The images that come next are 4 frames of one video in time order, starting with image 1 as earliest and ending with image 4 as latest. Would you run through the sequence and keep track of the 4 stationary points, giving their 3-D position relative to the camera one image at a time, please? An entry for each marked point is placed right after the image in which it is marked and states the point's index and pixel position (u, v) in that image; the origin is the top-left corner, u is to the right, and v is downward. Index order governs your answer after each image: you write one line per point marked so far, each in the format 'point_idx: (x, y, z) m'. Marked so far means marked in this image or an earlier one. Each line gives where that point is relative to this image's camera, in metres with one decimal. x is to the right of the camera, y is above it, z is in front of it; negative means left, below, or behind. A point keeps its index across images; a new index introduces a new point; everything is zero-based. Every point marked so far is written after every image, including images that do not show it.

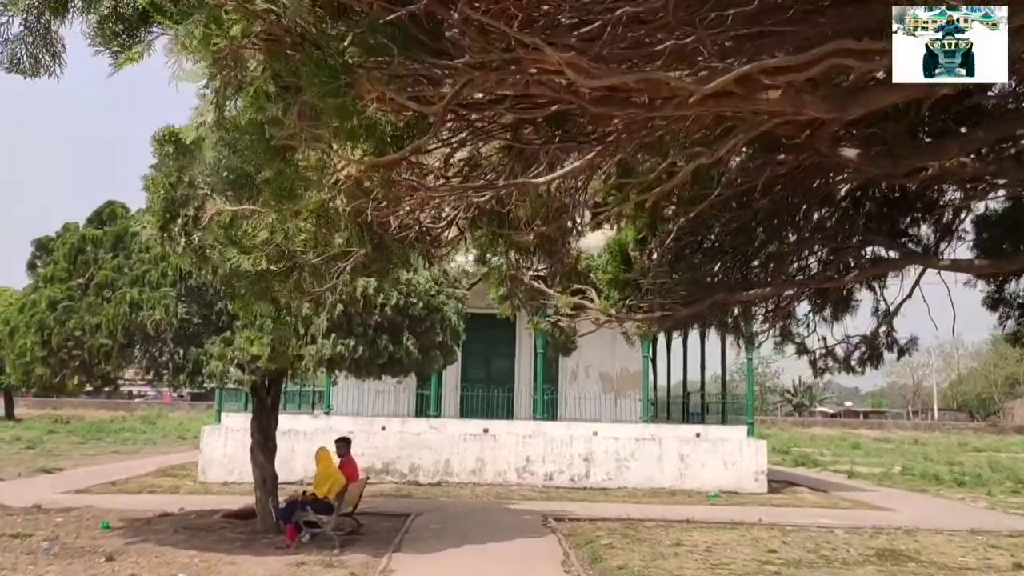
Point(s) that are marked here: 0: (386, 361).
0: (-1.4, -0.8, +10.1) m
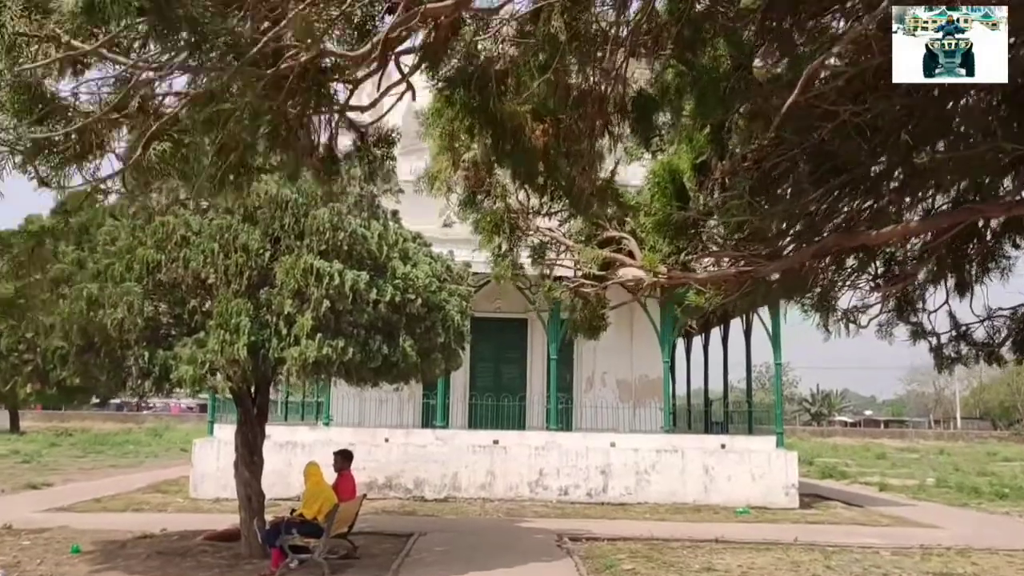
0: (-1.3, -0.8, +9.0) m
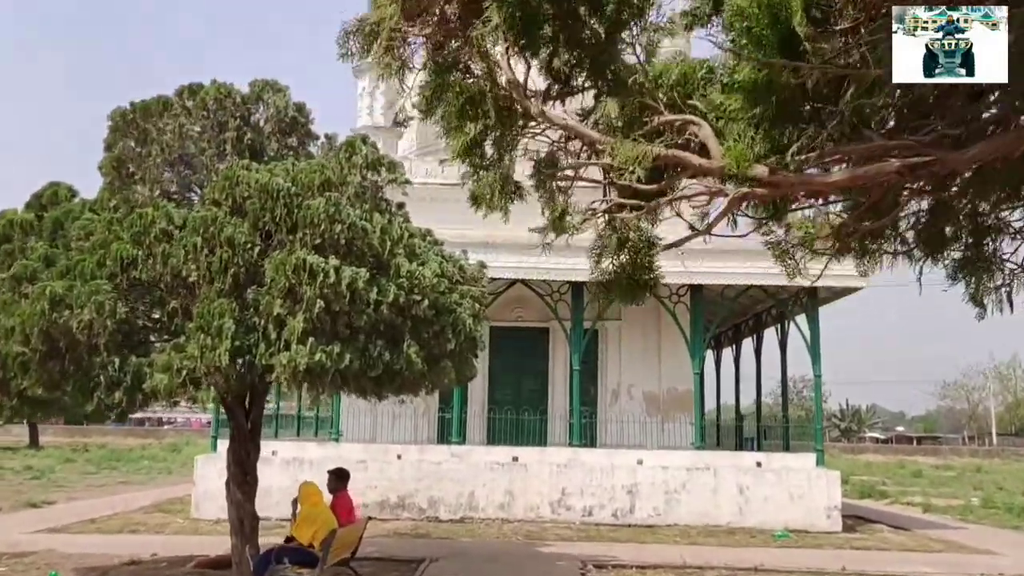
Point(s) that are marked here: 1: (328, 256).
0: (-1.2, -0.8, +8.1) m
1: (-1.6, +0.3, +7.8) m
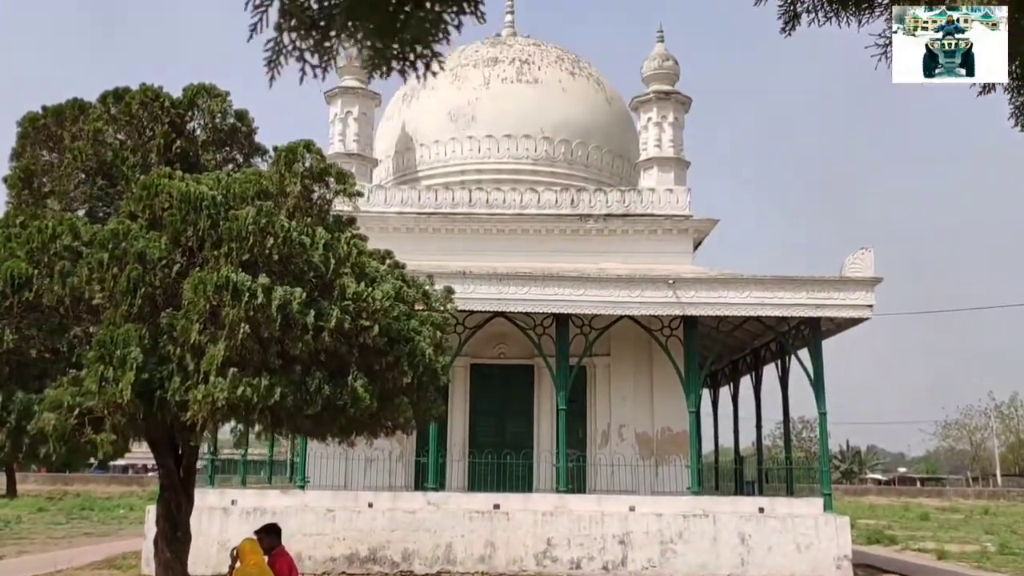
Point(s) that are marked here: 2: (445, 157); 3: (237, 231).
0: (-1.4, -0.9, +7.0) m
1: (-1.9, +0.1, +6.7) m
2: (-1.3, +2.5, +17.6) m
3: (-2.0, +0.4, +6.7) m
